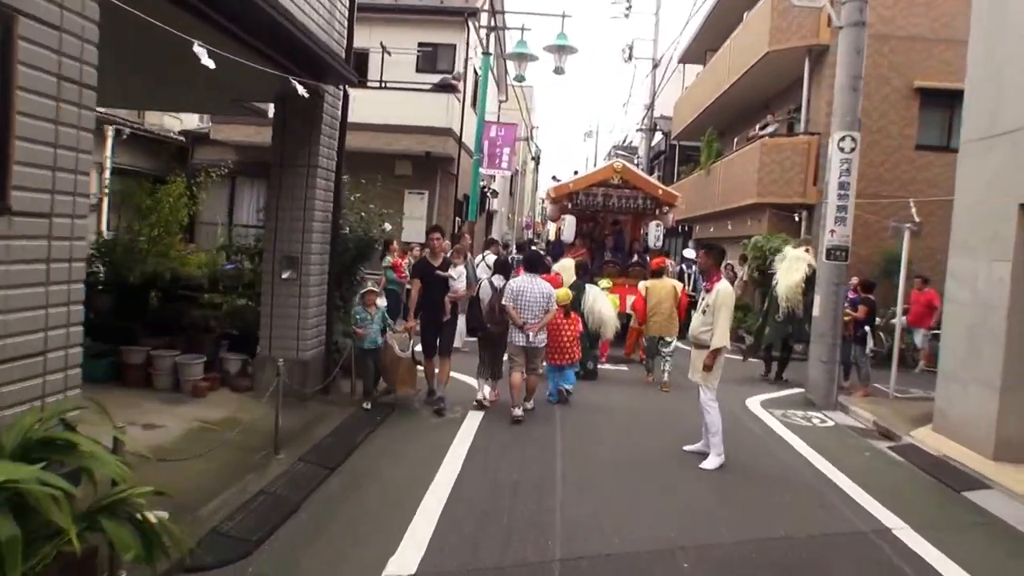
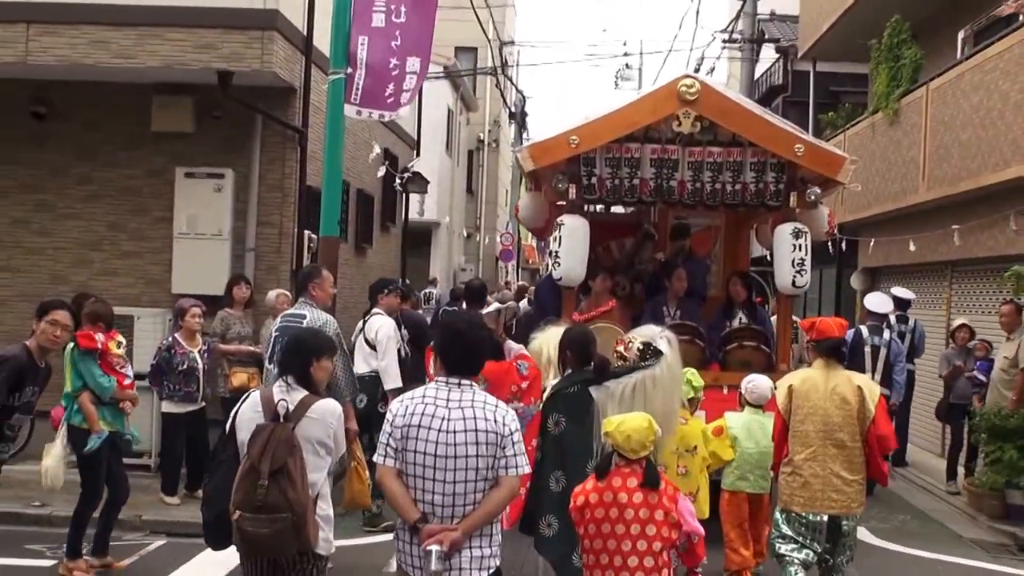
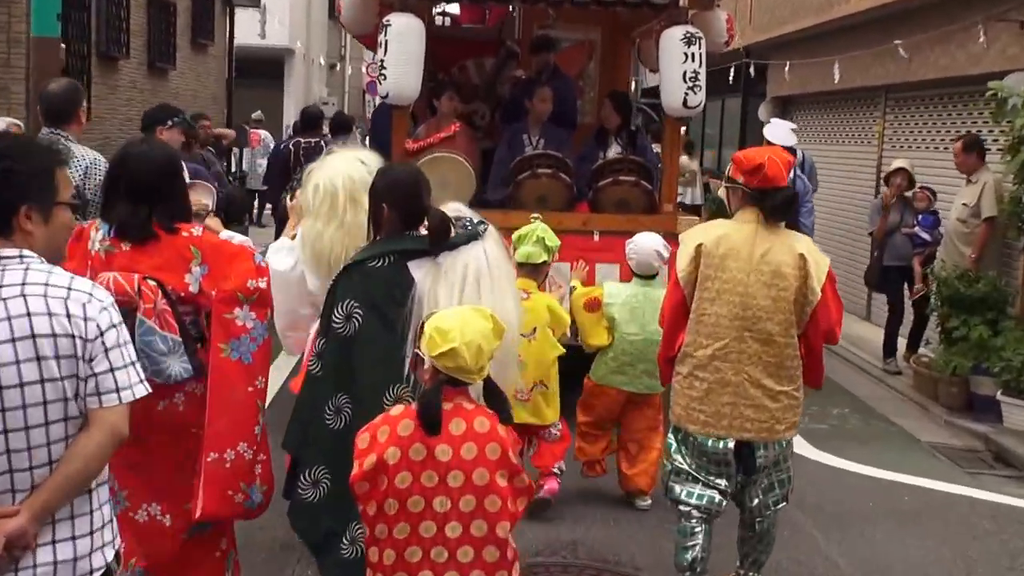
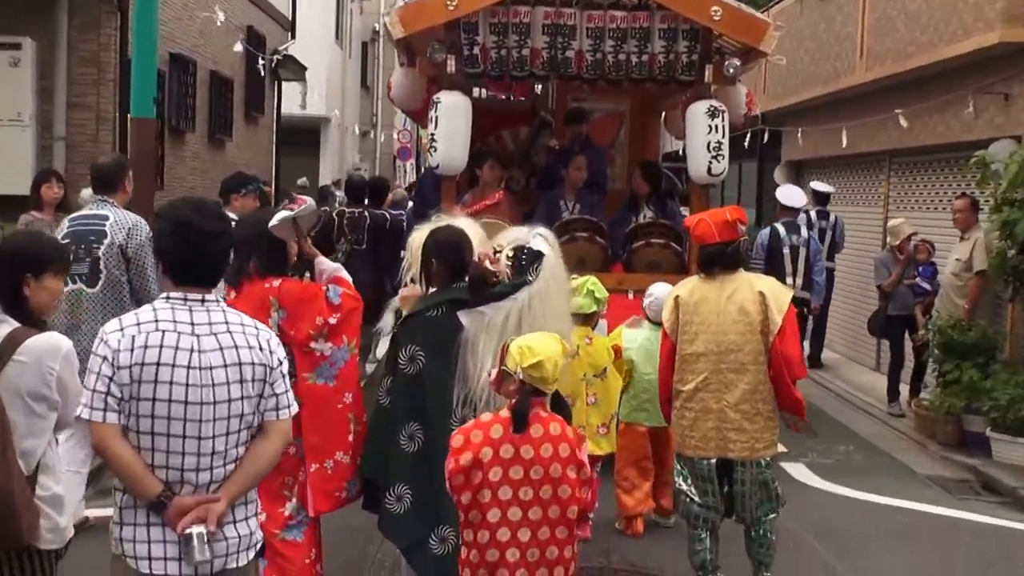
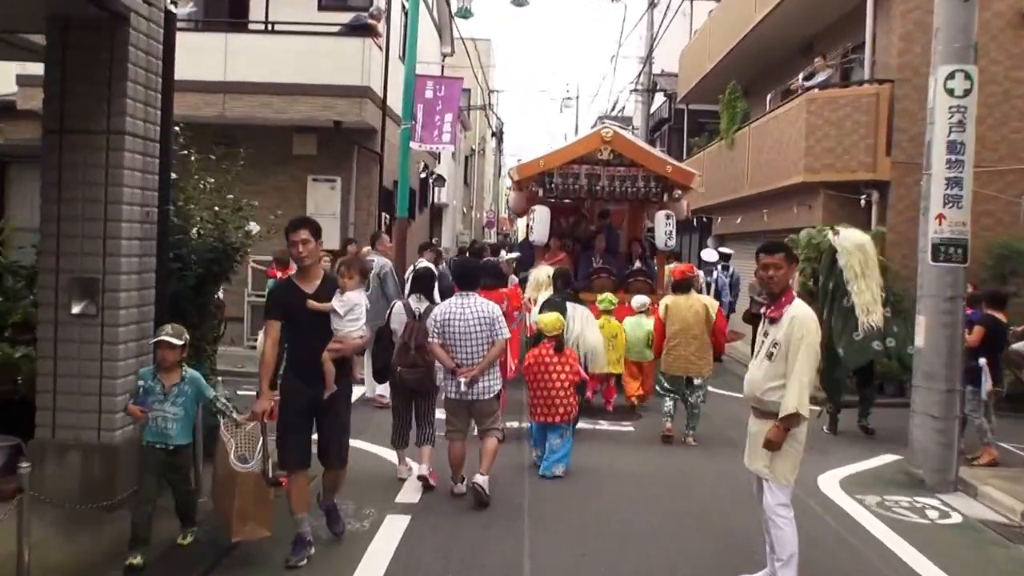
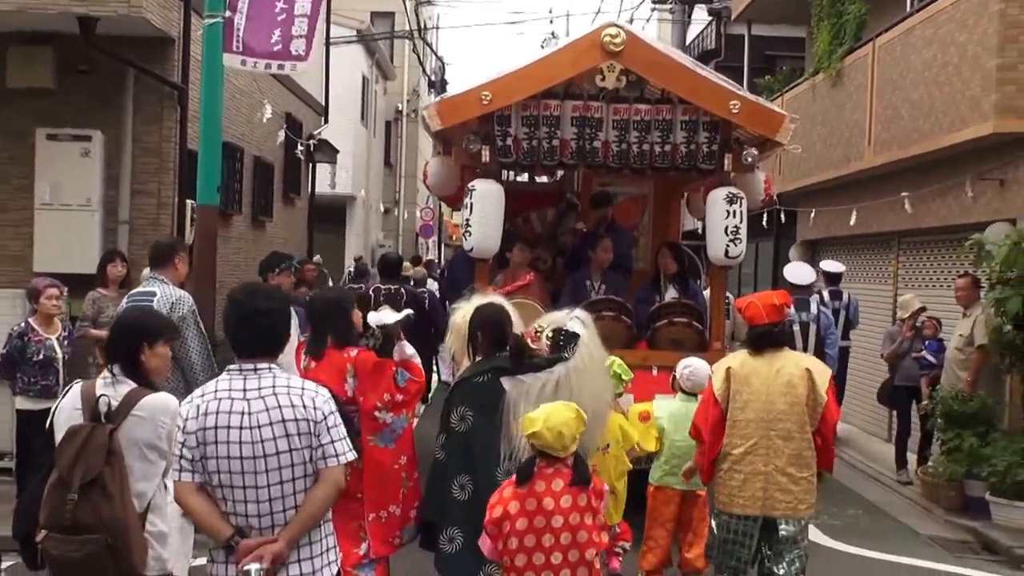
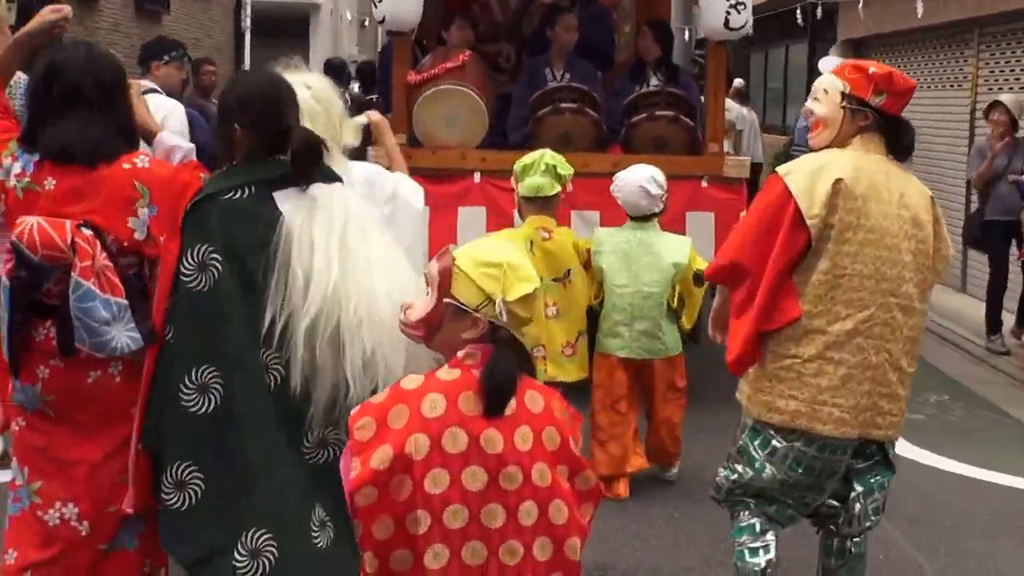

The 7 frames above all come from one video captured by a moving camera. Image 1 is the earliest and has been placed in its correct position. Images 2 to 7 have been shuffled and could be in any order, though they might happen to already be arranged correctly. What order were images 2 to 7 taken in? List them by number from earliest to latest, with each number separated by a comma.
5, 2, 6, 4, 3, 7
